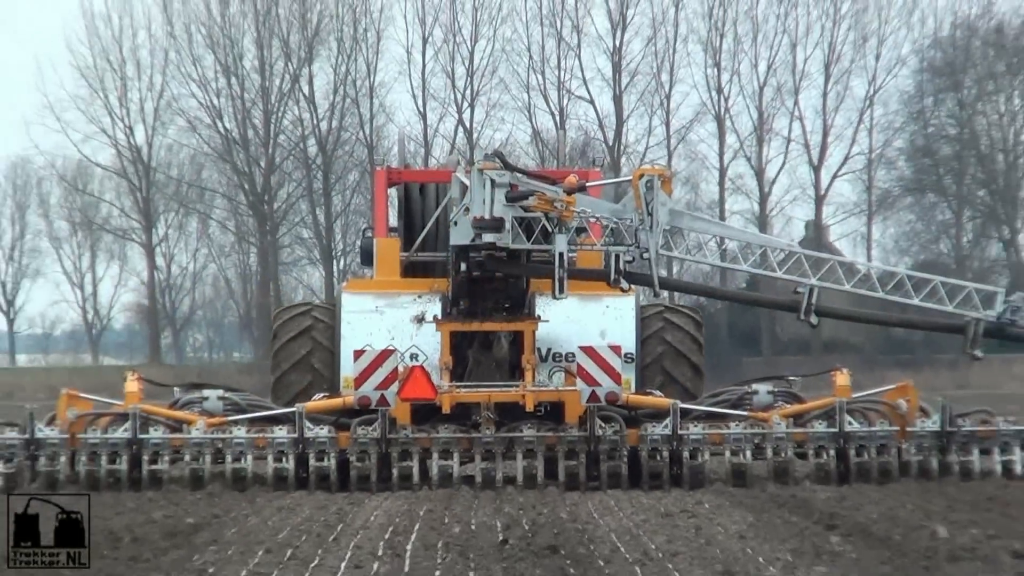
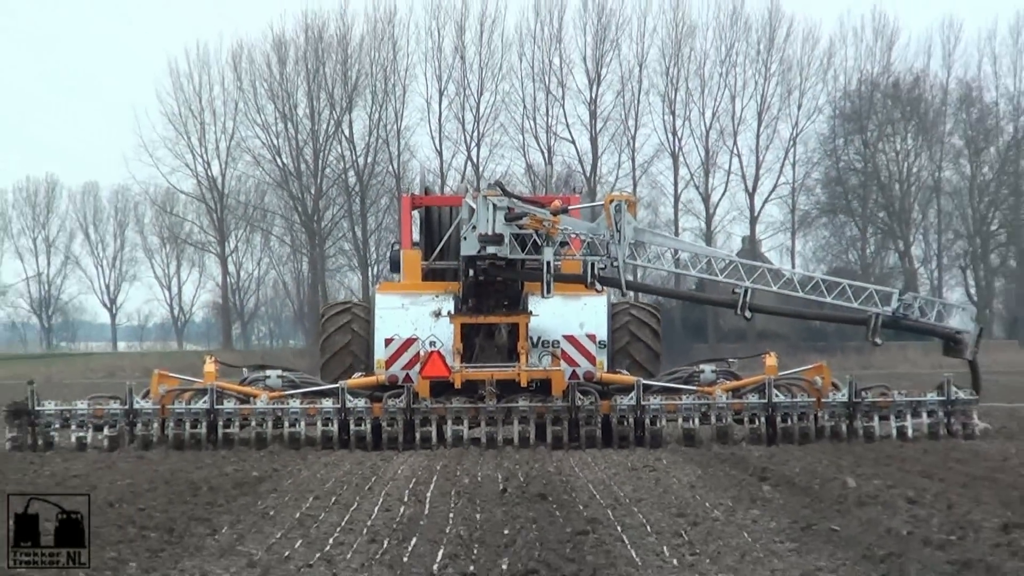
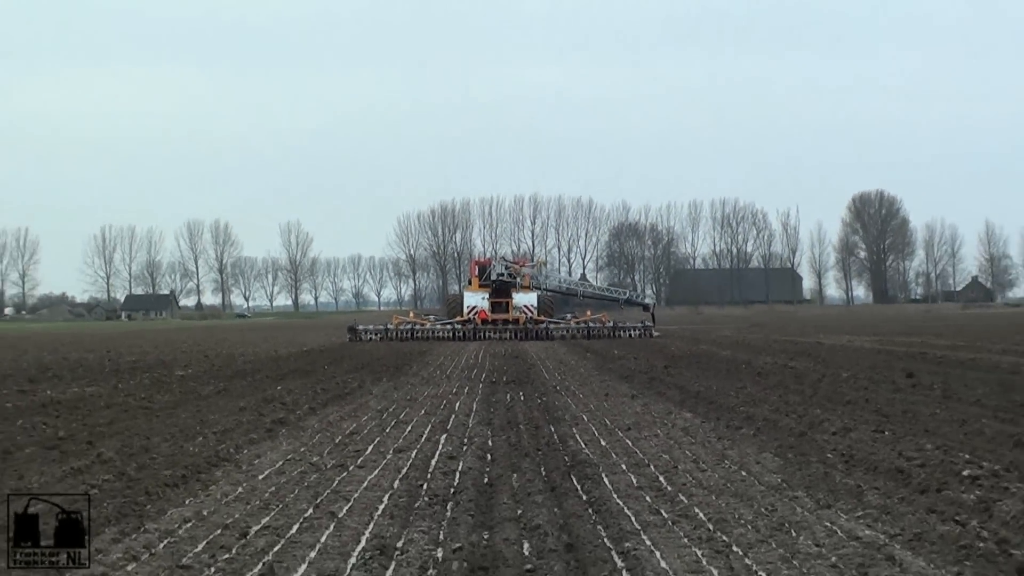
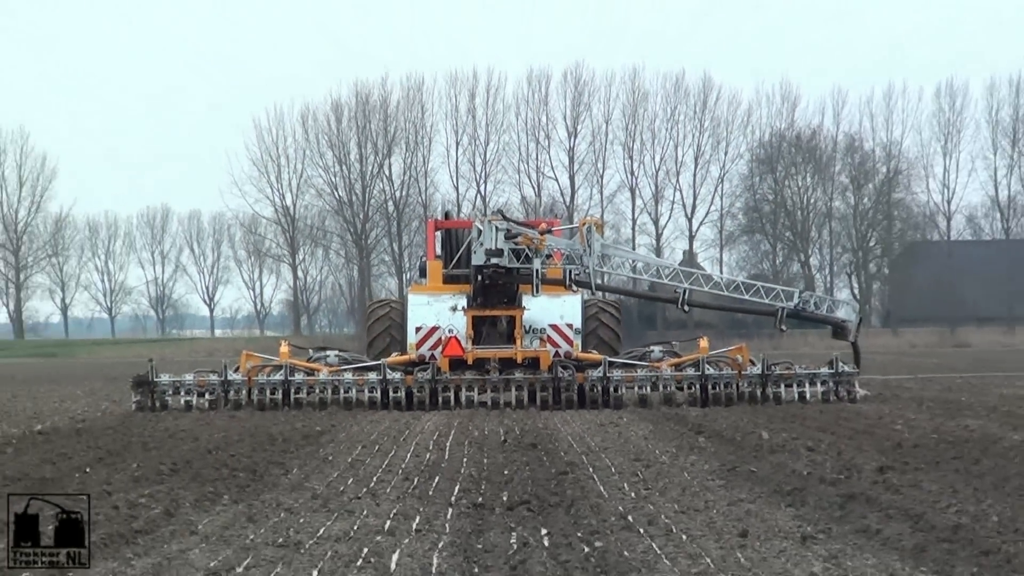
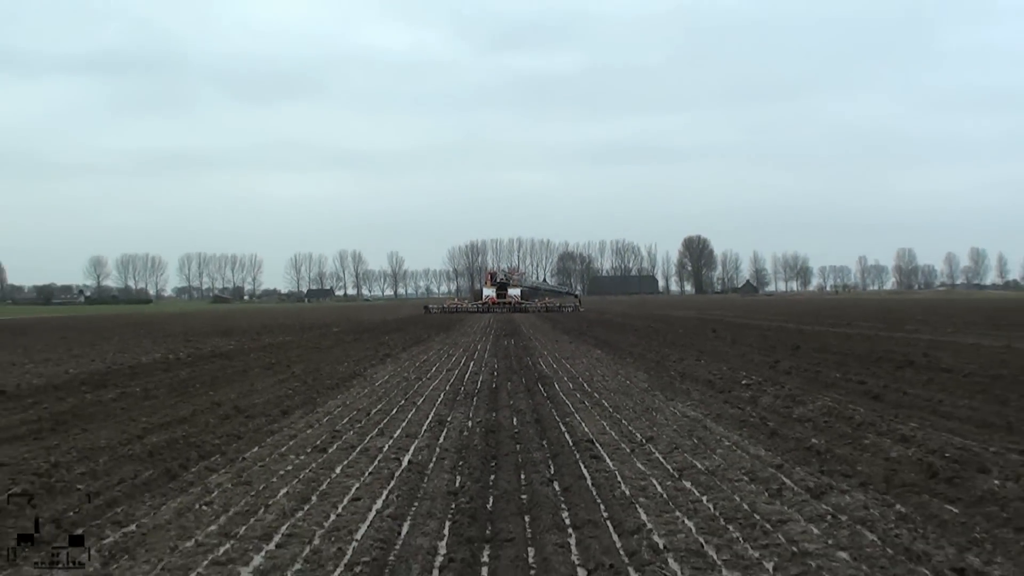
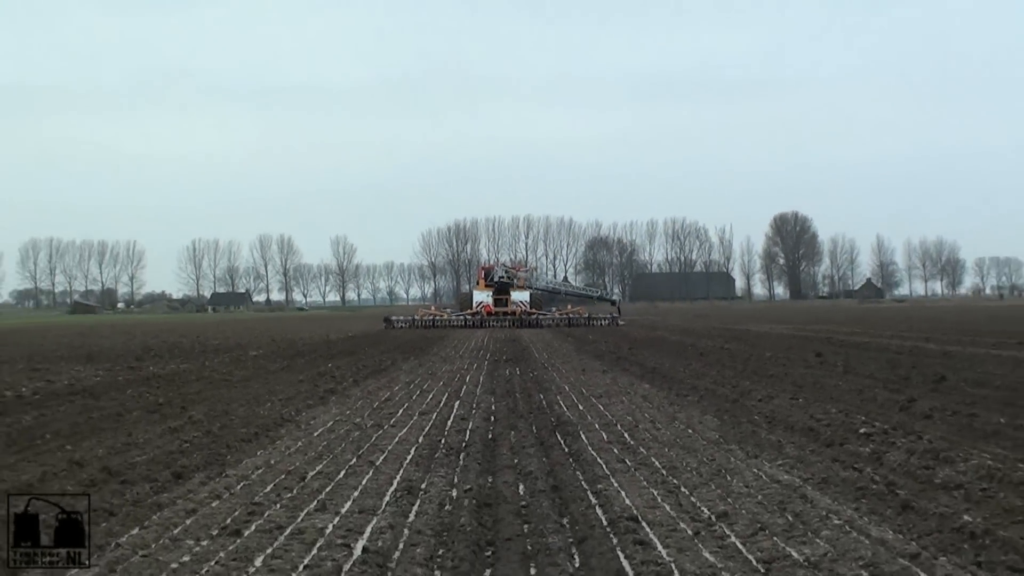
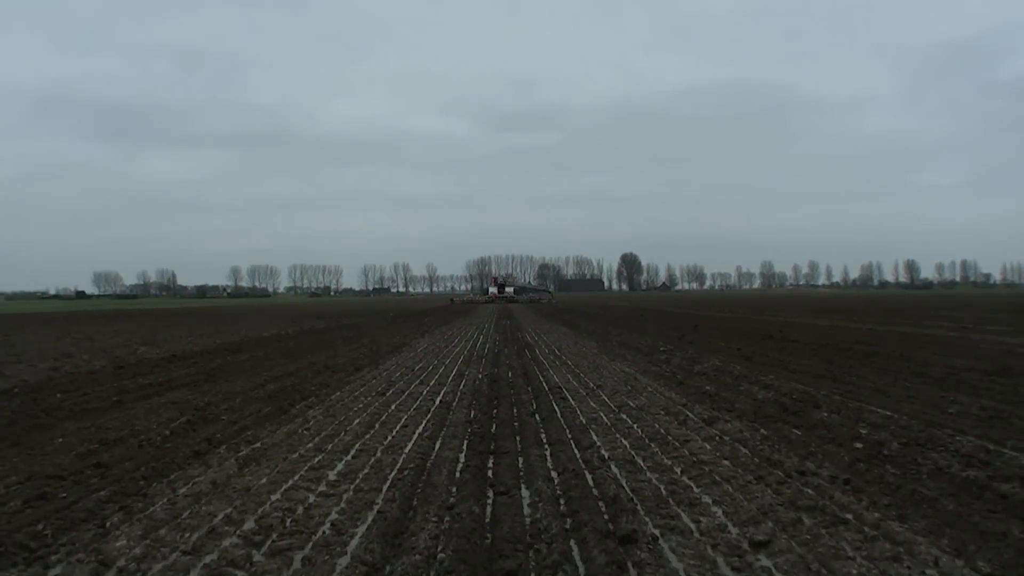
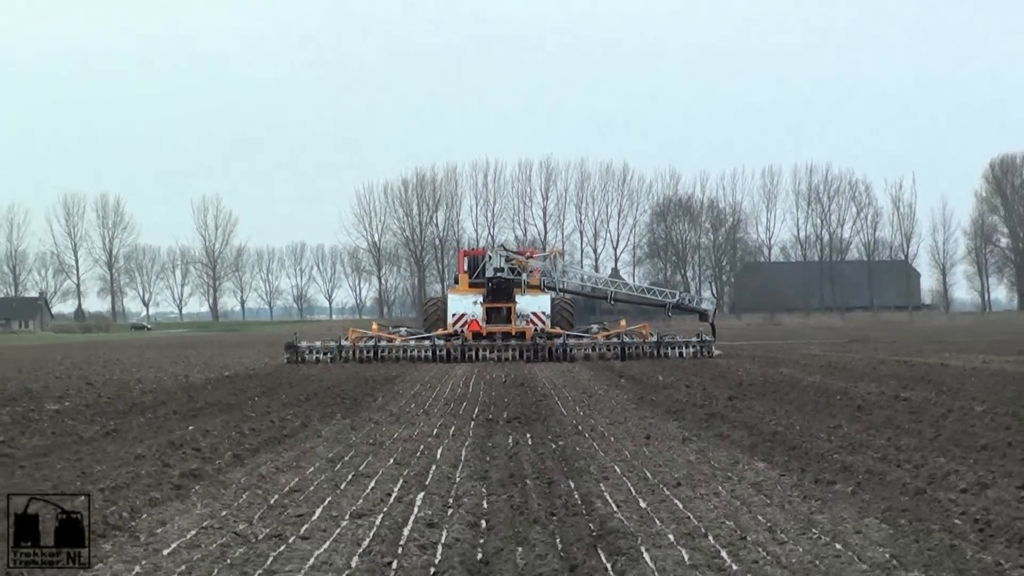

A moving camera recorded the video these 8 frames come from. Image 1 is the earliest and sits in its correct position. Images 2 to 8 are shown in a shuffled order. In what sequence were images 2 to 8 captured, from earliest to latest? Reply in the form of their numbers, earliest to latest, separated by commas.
2, 4, 8, 3, 6, 5, 7
